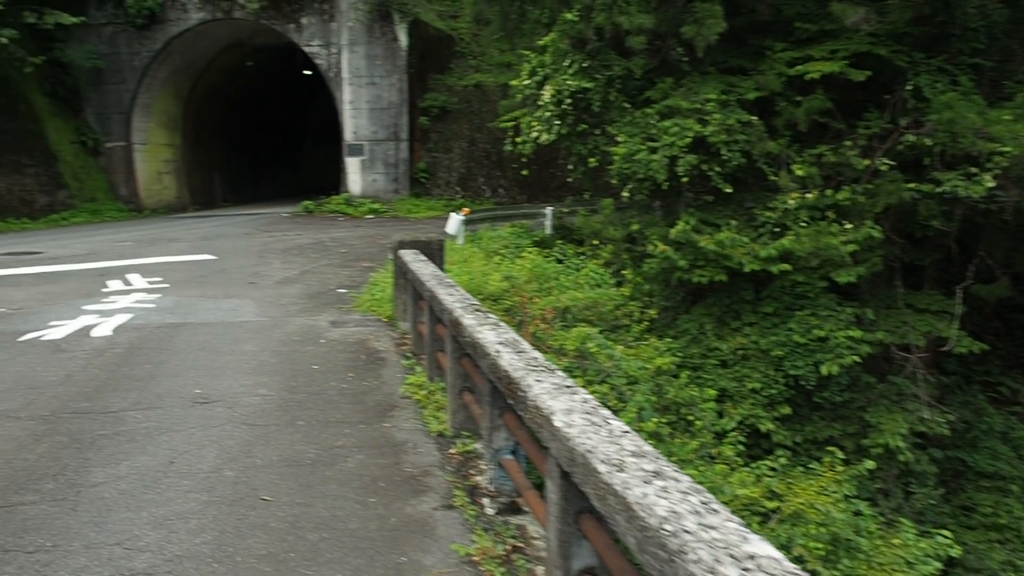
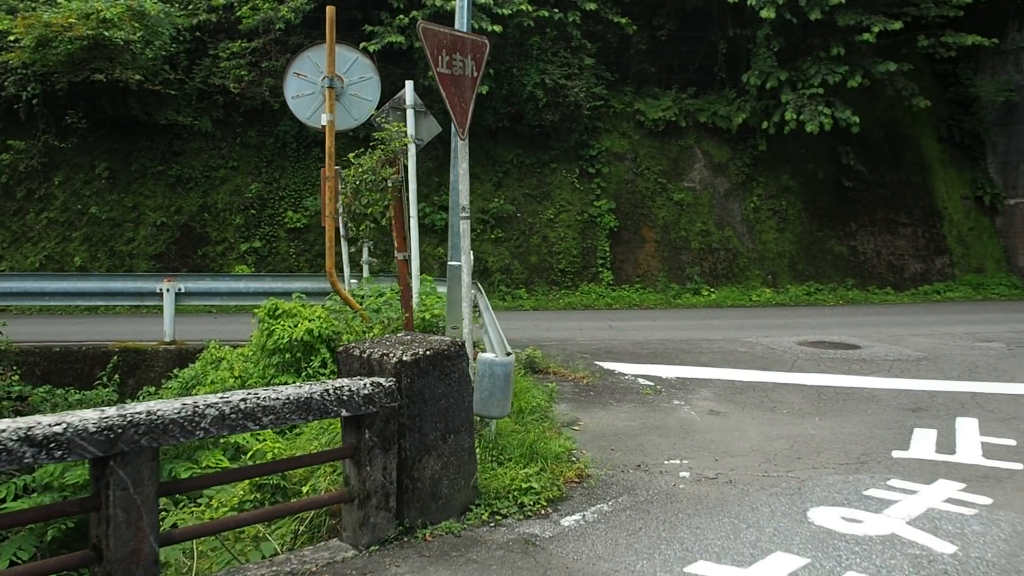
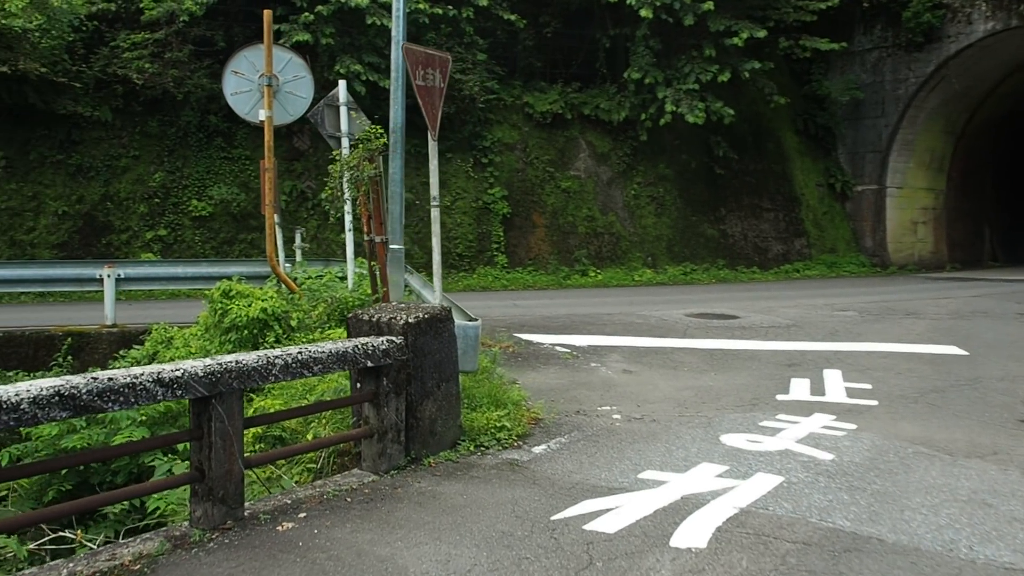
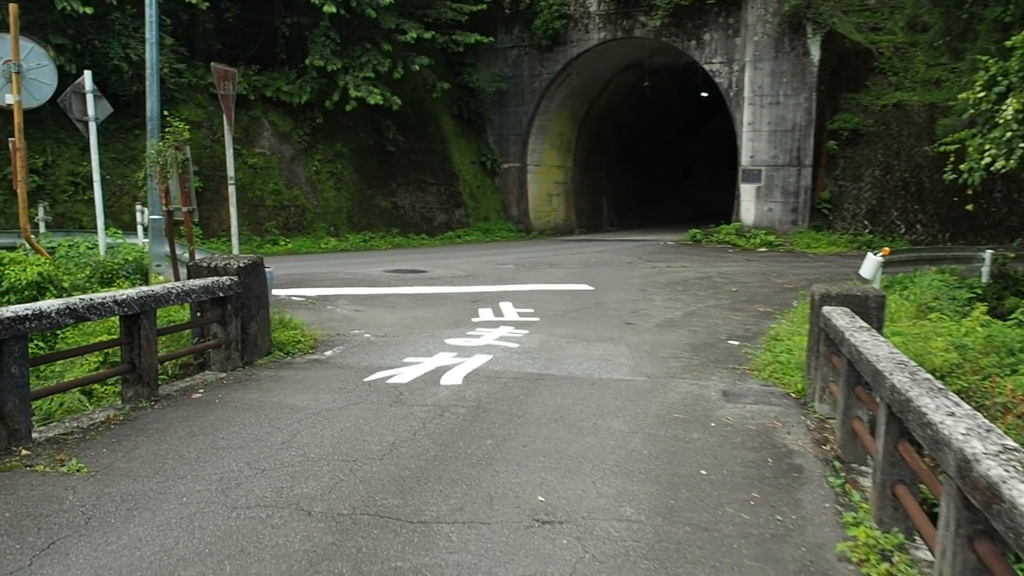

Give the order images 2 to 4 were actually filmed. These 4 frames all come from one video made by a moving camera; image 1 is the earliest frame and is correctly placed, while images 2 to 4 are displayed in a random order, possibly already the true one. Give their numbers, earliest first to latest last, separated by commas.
4, 3, 2
